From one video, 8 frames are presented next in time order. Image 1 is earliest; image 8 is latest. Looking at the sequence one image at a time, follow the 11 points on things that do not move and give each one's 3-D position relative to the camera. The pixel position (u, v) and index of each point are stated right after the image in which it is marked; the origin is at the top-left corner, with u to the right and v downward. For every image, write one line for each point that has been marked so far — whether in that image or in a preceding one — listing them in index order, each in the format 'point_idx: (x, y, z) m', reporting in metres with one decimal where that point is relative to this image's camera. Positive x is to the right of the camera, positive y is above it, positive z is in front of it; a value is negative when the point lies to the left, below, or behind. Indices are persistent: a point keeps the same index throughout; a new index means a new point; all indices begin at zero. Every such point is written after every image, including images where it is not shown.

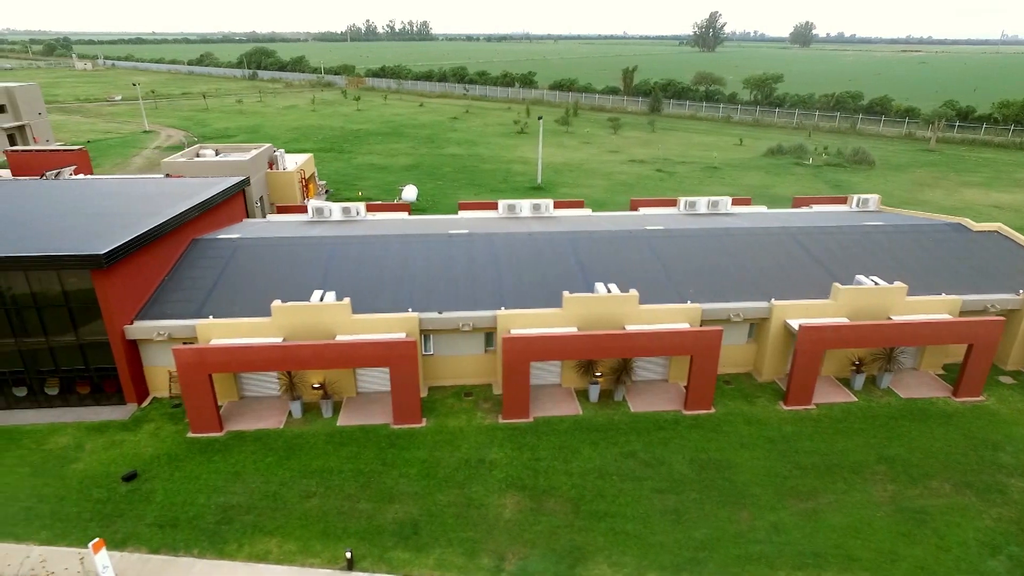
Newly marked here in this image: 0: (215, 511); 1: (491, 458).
0: (-6.1, -4.6, +14.1) m
1: (-0.5, -3.9, +15.8) m
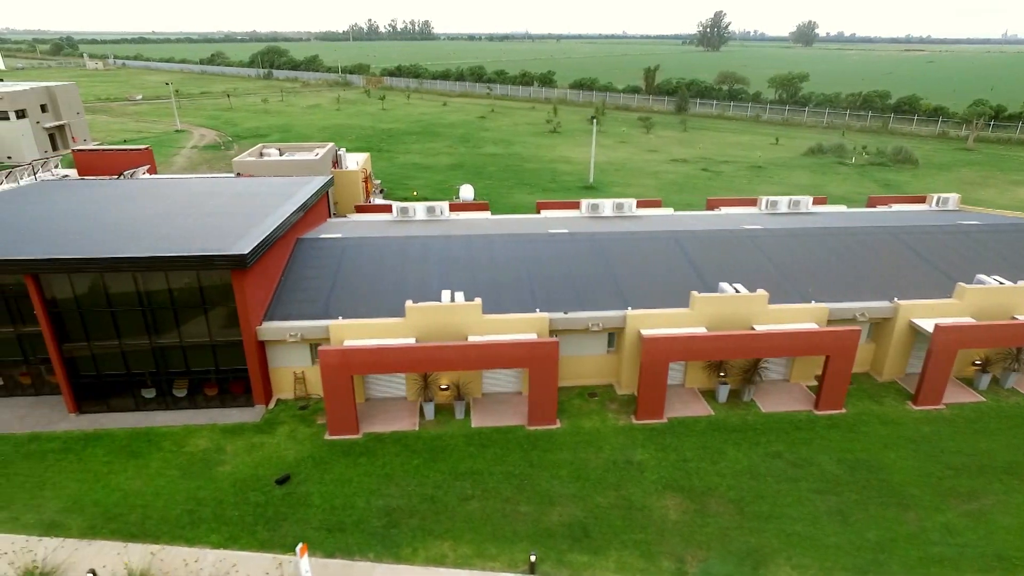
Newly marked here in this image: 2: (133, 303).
0: (-2.7, -4.6, +13.9) m
1: (+2.9, -3.9, +15.7) m
2: (-8.9, -0.3, +16.3) m
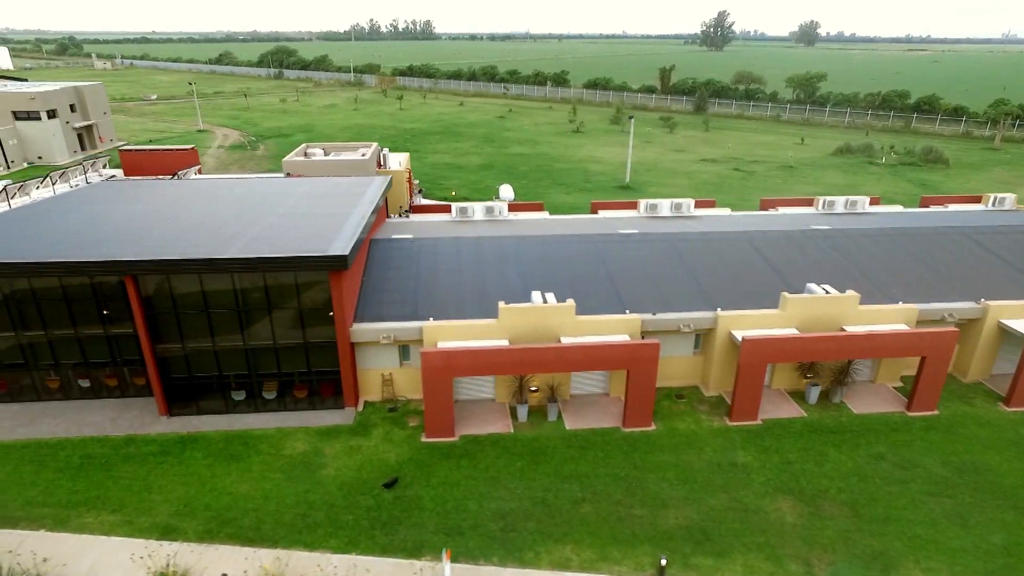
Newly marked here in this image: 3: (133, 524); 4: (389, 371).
0: (-0.4, -4.6, +13.8) m
1: (+5.2, -3.9, +15.6) m
2: (-6.6, -0.4, +16.2) m
3: (-7.4, -4.6, +13.5) m
4: (-3.2, -2.2, +17.8) m
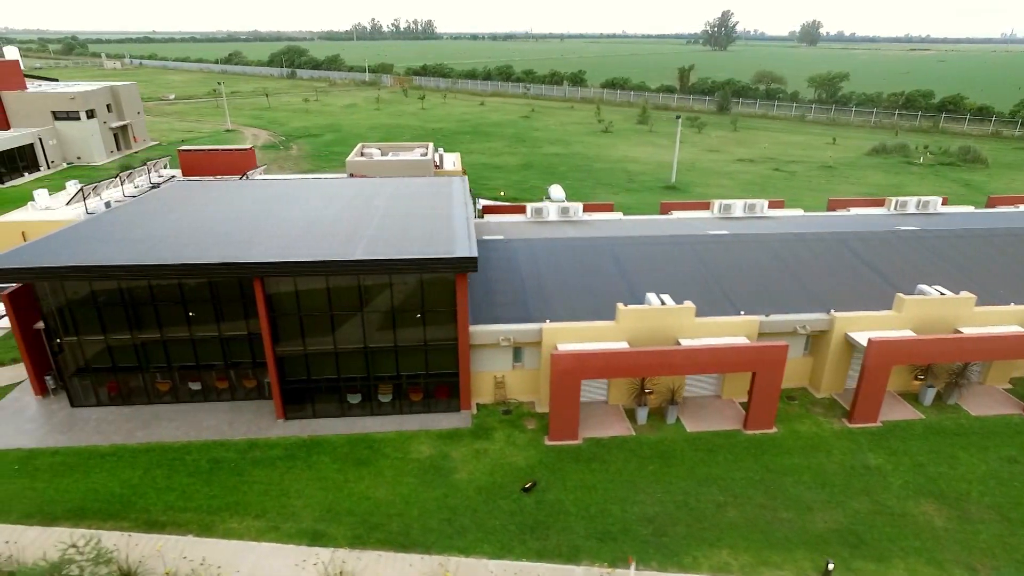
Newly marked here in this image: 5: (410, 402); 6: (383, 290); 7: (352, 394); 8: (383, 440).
0: (+2.5, -4.6, +13.7) m
1: (+8.1, -4.0, +15.5) m
2: (-3.7, -0.4, +16.0) m
3: (-4.5, -4.7, +13.3) m
4: (-0.3, -2.2, +17.7) m
5: (-2.6, -2.8, +17.2) m
6: (-3.0, 0.0, +15.9) m
7: (-3.9, -2.6, +17.0) m
8: (-3.0, -3.5, +16.1) m
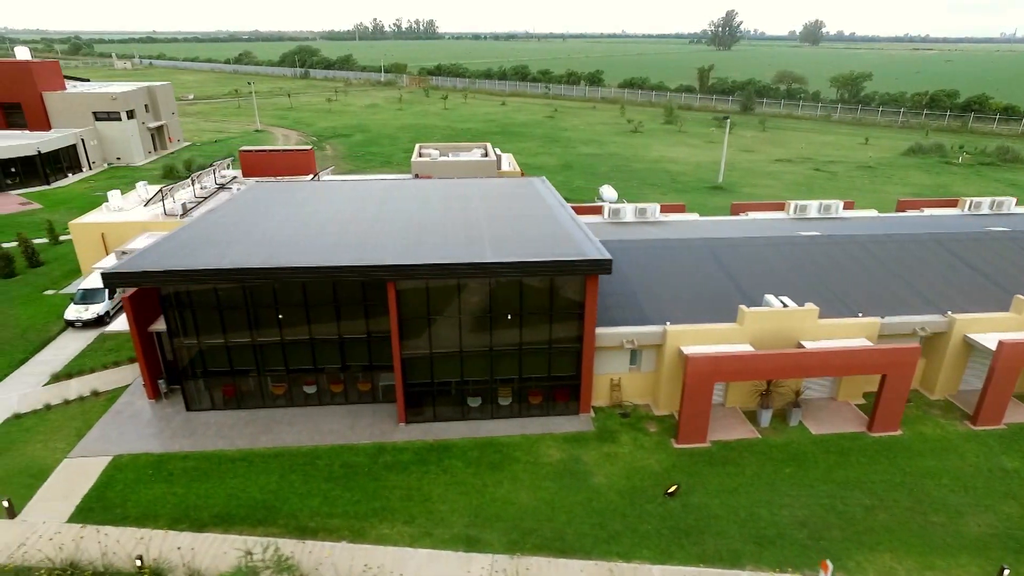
0: (+5.5, -4.7, +13.6) m
1: (+11.1, -4.0, +15.4) m
2: (-0.7, -0.5, +15.9) m
3: (-1.5, -4.7, +13.2) m
4: (+2.7, -2.2, +17.5) m
5: (+0.4, -2.9, +17.1) m
6: (0.0, -0.1, +15.8) m
7: (-1.0, -2.7, +16.9) m
8: (0.0, -3.6, +16.0) m
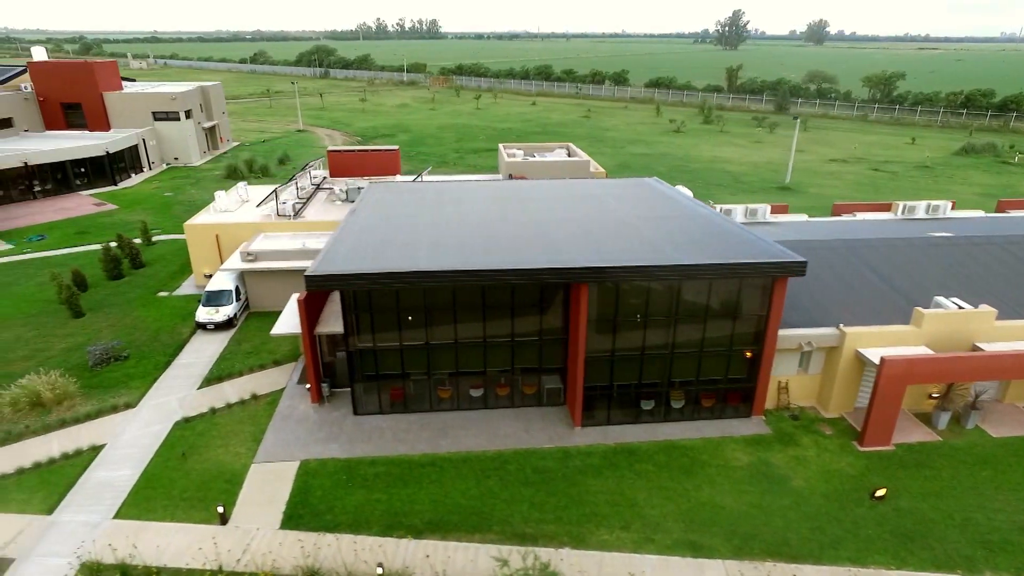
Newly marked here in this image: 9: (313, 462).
0: (+9.8, -4.7, +13.4) m
1: (+15.3, -4.0, +15.3) m
2: (+3.5, -0.5, +15.7) m
3: (+2.7, -4.8, +13.1) m
4: (+6.9, -2.3, +17.4) m
5: (+4.6, -2.9, +16.9) m
6: (+4.2, -0.2, +15.6) m
7: (+3.2, -2.7, +16.7) m
8: (+4.2, -3.7, +15.8) m
9: (-4.4, -3.8, +15.1) m
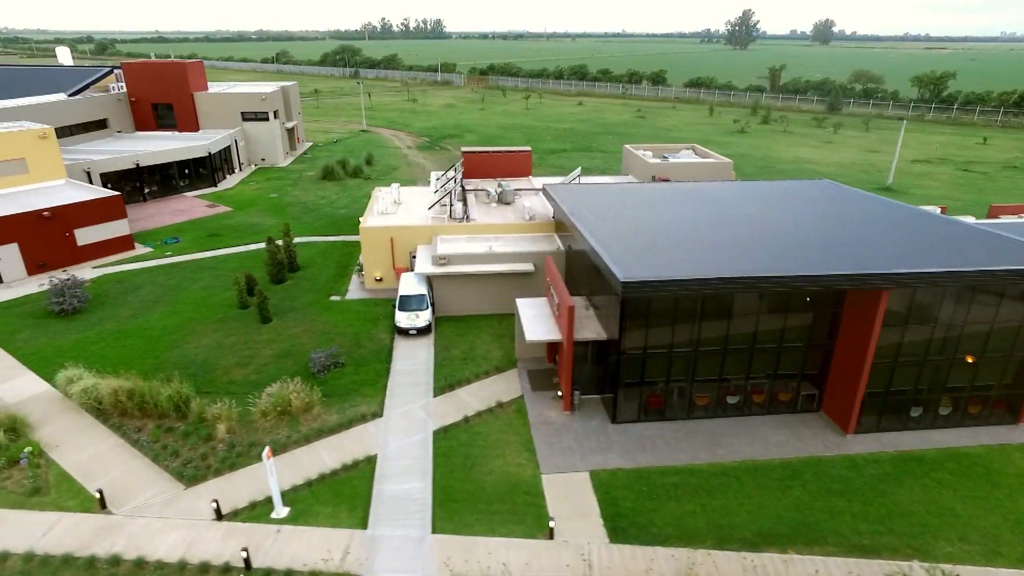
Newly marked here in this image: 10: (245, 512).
0: (+16.1, -4.8, +13.1) m
1: (+21.6, -4.1, +15.0) m
2: (+9.8, -0.6, +15.4) m
3: (+9.0, -4.9, +12.7) m
4: (+13.2, -2.4, +17.1) m
5: (+10.9, -3.0, +16.6) m
6: (+10.5, -0.3, +15.3) m
7: (+9.5, -2.8, +16.4) m
8: (+10.5, -3.8, +15.5) m
9: (+1.9, -3.9, +14.7) m
10: (-5.3, -4.4, +13.6) m
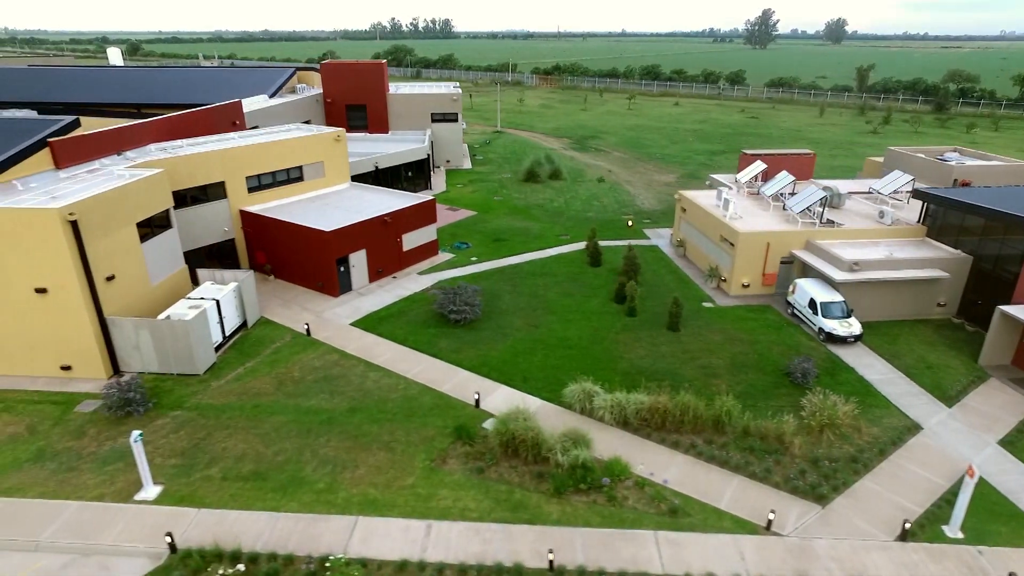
0: (+29.1, -4.9, +12.8) m
1: (+34.6, -4.2, +14.8) m
2: (+22.7, -0.8, +15.0) m
3: (+22.0, -5.0, +12.3) m
4: (+26.1, -2.5, +16.7) m
5: (+23.9, -3.2, +16.2) m
6: (+23.5, -0.4, +14.9) m
7: (+22.5, -3.0, +16.0) m
8: (+23.4, -3.9, +15.1) m
9: (+14.9, -4.1, +14.3) m
10: (+7.7, -4.6, +13.1) m
